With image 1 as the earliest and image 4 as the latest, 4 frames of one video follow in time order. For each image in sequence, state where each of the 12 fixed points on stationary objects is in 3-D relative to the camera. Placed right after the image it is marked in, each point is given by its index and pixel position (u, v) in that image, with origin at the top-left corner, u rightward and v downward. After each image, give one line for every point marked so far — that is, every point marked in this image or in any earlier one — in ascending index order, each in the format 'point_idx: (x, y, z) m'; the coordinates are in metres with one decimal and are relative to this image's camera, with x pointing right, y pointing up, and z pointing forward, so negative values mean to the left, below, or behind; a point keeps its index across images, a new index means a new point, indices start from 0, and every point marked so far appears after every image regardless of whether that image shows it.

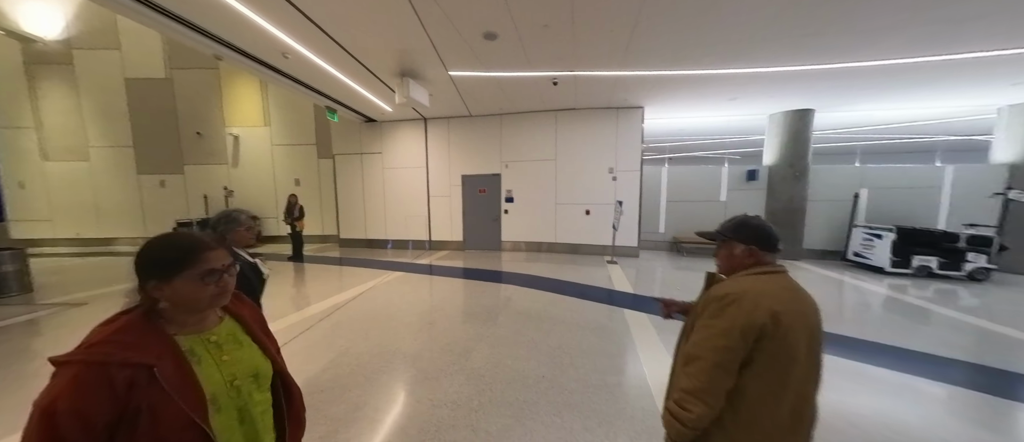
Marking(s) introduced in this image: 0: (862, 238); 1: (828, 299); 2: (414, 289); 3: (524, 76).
0: (+6.7, -0.3, +5.2) m
1: (+5.5, -1.3, +4.5) m
2: (-2.0, -1.3, +5.1) m
3: (+0.2, +2.6, +4.6) m
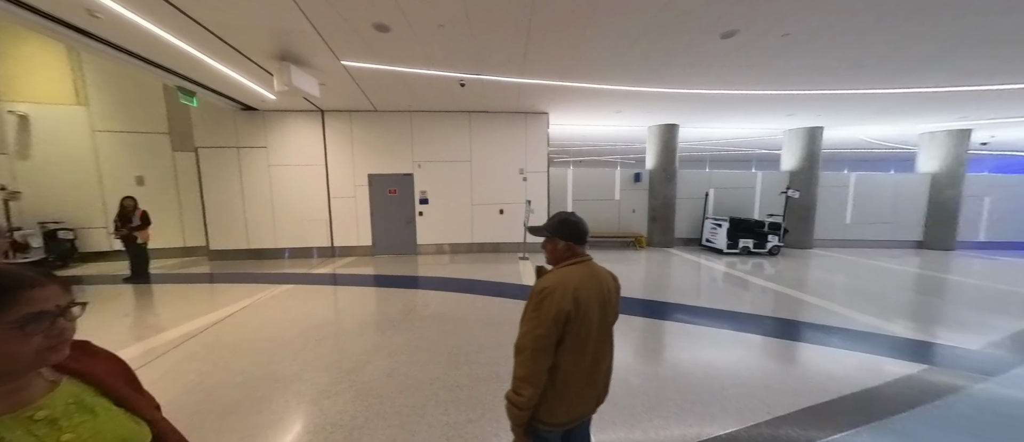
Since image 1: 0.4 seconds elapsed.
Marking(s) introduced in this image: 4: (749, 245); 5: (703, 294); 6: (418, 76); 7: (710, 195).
0: (+4.8, -0.1, +6.6) m
1: (+3.8, -1.2, +5.6) m
2: (-3.6, -1.4, +4.5) m
3: (-1.4, +2.6, +4.5) m
4: (+5.4, -0.5, +6.2) m
5: (+3.7, -1.4, +5.0) m
6: (-1.7, +2.6, +4.6) m
7: (+5.0, +0.7, +6.7) m
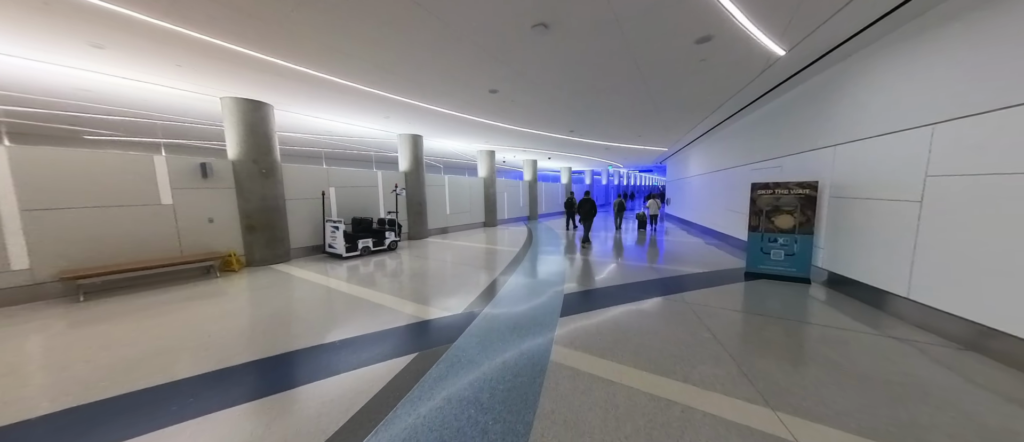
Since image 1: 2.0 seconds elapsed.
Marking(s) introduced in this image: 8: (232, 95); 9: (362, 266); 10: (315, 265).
0: (-3.9, -0.2, +5.6) m
1: (-3.5, -1.3, +4.3) m
2: (-7.0, -2.2, -2.3) m
3: (-6.1, +2.0, -0.7) m
4: (-3.1, -0.6, +5.9) m
5: (-3.1, -1.5, +3.9) m
6: (-6.3, +2.0, -0.8) m
7: (-3.9, +0.6, +5.9) m
8: (-4.7, +2.2, +4.4) m
9: (-3.1, -1.0, +5.4) m
10: (-4.0, -0.9, +5.3) m
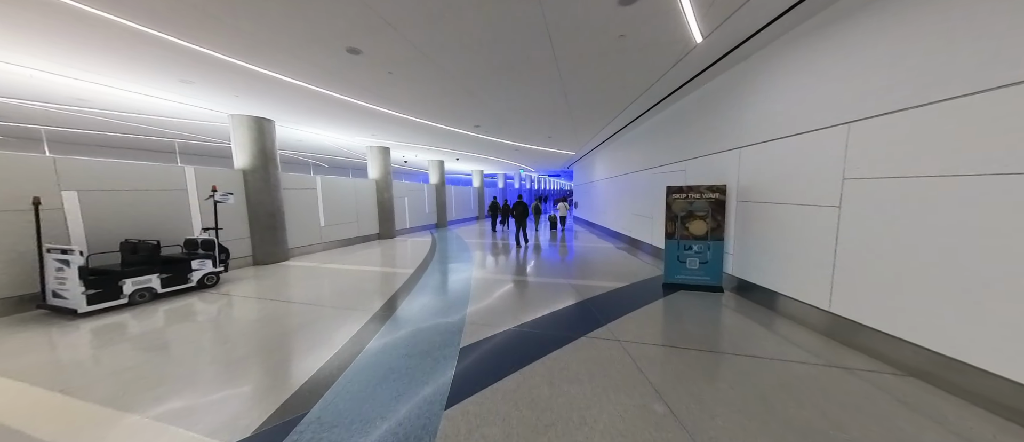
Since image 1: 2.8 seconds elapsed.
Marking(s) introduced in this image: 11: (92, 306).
0: (-5.4, -0.6, +3.2) m
1: (-4.7, -1.7, +2.0) m
2: (-6.1, -2.4, -5.3) m
3: (-5.9, +1.7, -3.5) m
4: (-4.8, -0.9, +3.7) m
5: (-4.1, -1.8, +1.7) m
6: (-6.0, +1.7, -3.7) m
7: (-5.6, +0.2, +3.5) m
8: (-6.0, +1.8, +1.8) m
9: (-4.6, -1.3, +3.2) m
10: (-5.4, -1.3, +2.9) m
11: (-5.0, -1.1, +3.3) m
